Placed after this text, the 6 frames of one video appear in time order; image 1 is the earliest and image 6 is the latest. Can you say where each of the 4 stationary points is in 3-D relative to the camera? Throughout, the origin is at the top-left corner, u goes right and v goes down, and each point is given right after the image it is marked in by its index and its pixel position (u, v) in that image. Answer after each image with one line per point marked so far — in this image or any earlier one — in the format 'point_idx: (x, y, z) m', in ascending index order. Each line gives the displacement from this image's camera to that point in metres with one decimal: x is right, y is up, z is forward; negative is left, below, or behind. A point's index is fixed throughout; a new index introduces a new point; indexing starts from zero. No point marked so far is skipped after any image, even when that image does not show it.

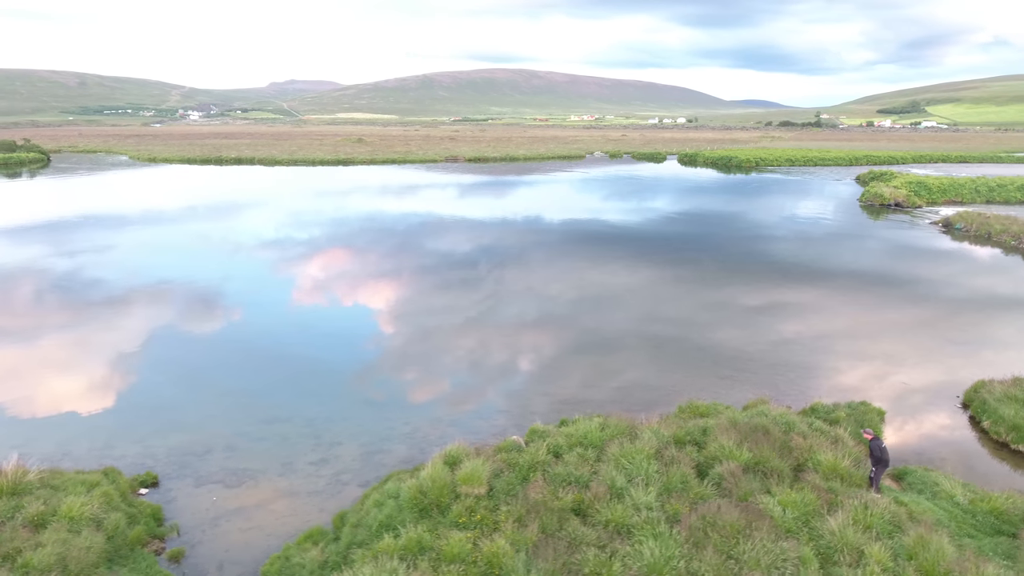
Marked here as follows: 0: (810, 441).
0: (+5.8, -3.1, +12.8) m
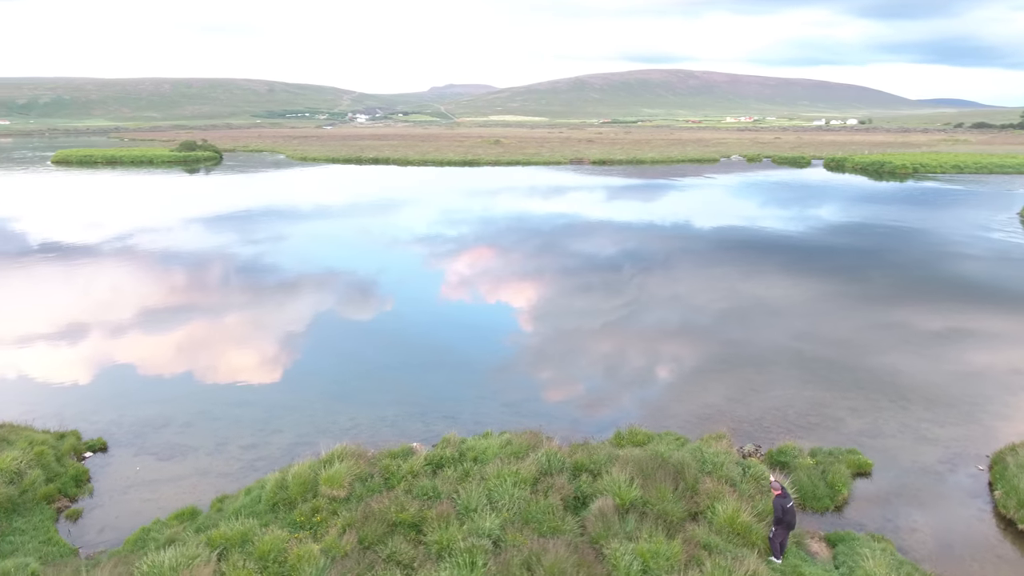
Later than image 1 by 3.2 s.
0: (+3.6, -3.5, +11.2) m
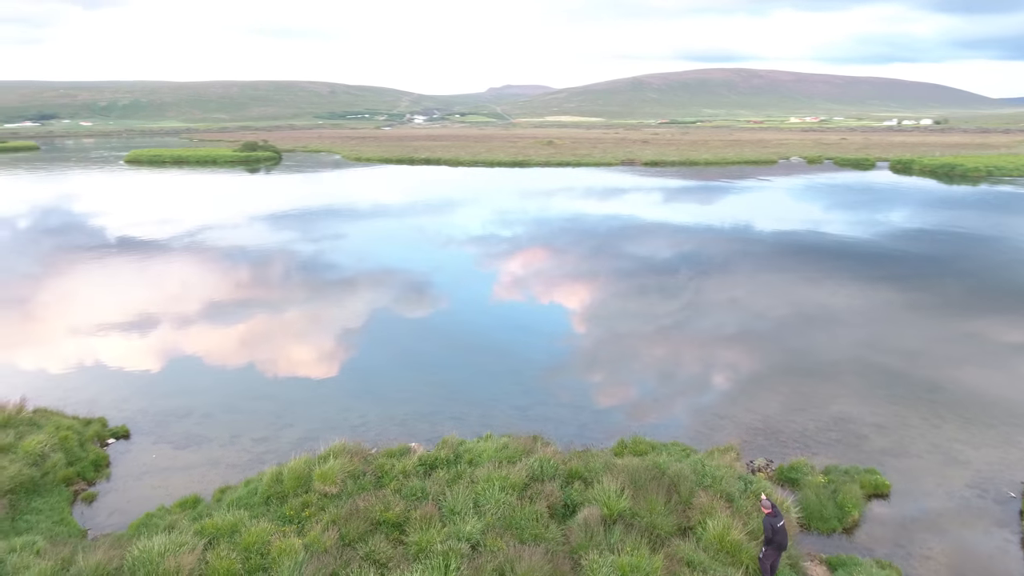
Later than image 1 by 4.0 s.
0: (+3.4, -3.6, +10.8) m
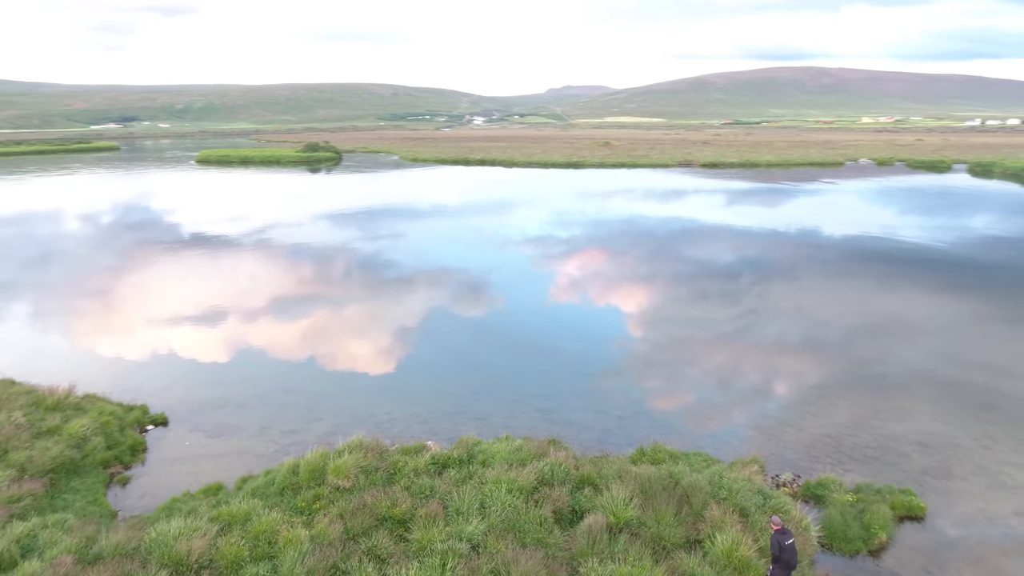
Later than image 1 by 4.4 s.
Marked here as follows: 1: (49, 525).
0: (+3.5, -3.7, +10.5) m
1: (-7.6, -3.9, +10.6) m
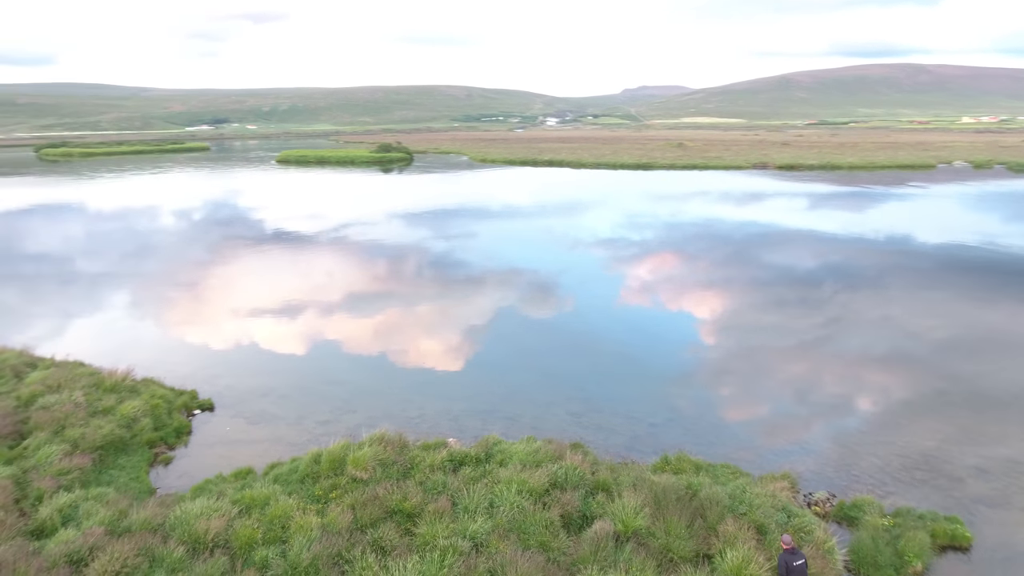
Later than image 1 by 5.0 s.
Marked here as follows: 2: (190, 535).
0: (+3.6, -3.8, +10.0) m
1: (-7.5, -3.7, +11.4) m
2: (-5.0, -3.8, +10.0) m
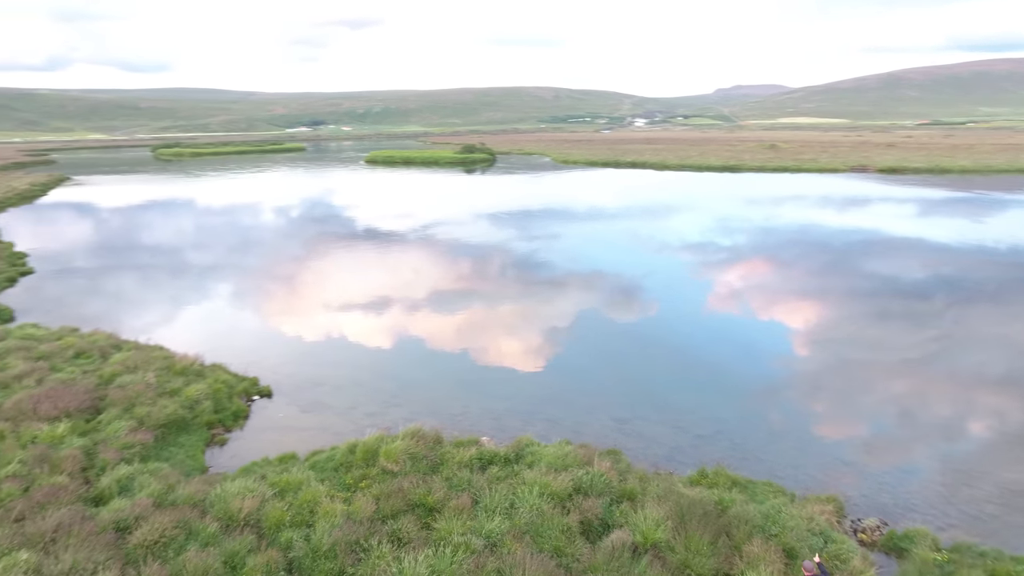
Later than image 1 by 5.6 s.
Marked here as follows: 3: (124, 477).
0: (+3.8, -3.9, +9.5) m
1: (-7.0, -3.5, +12.3) m
2: (-4.7, -3.7, +10.6) m
3: (-7.1, -3.5, +11.8) m
